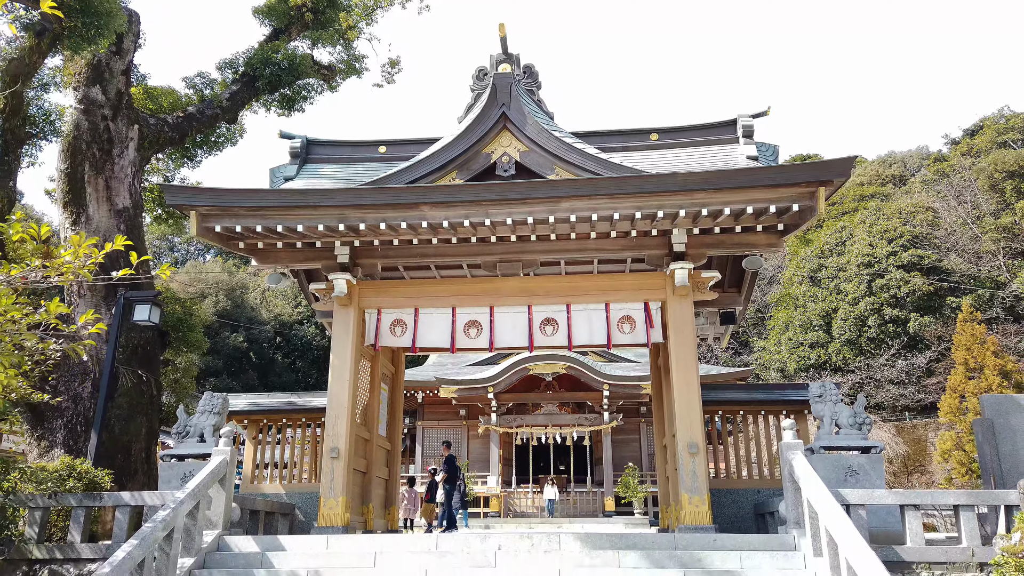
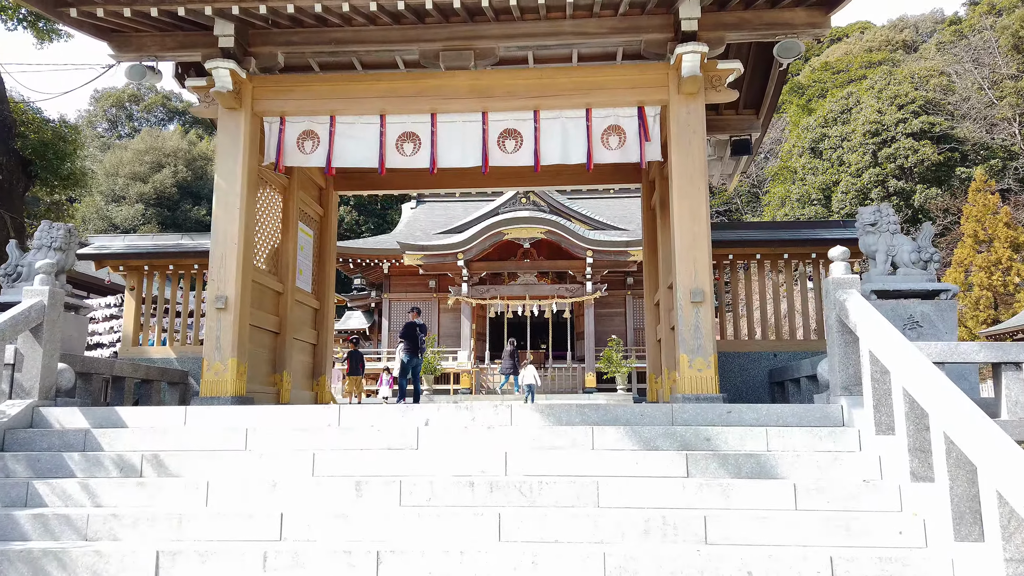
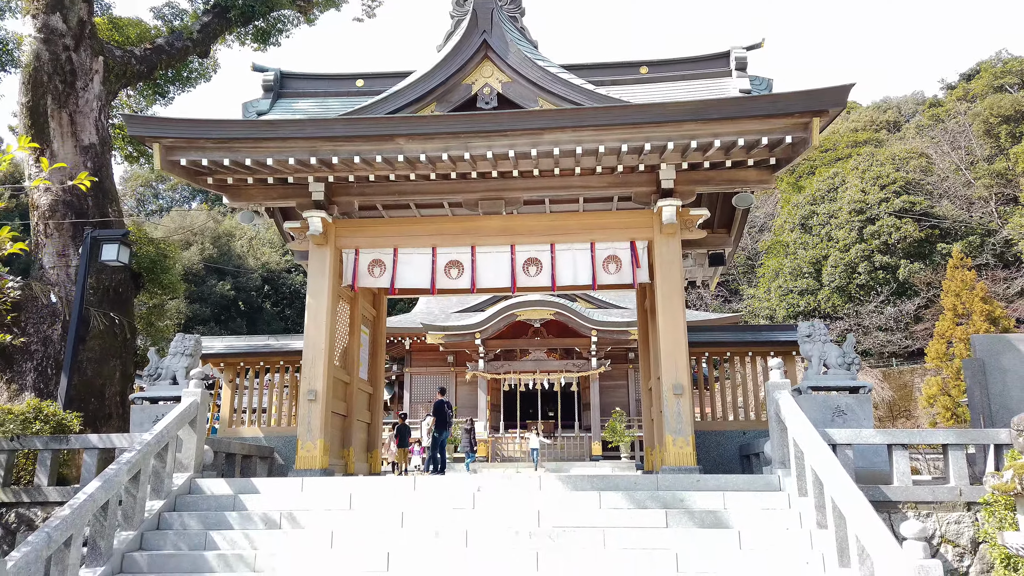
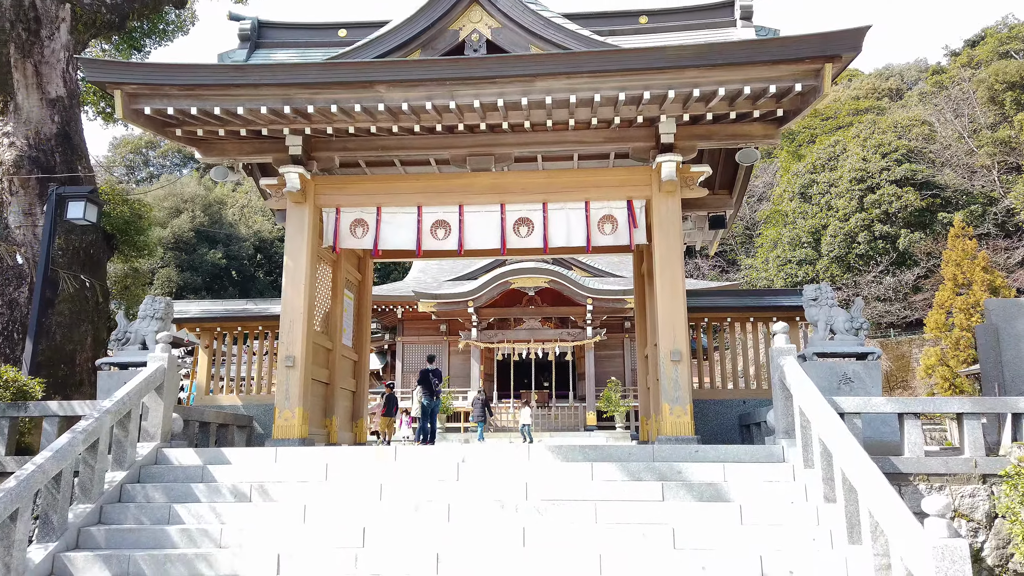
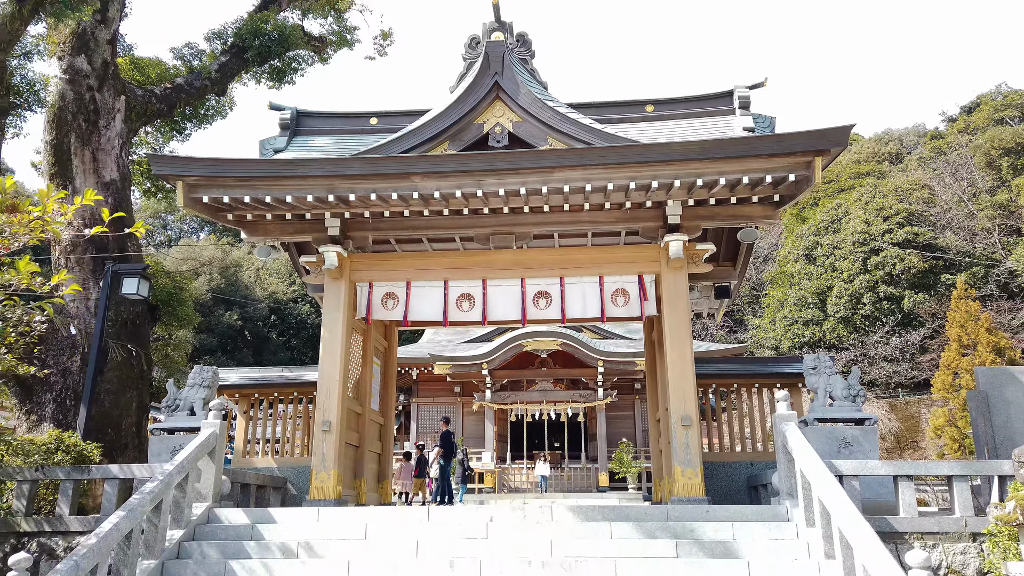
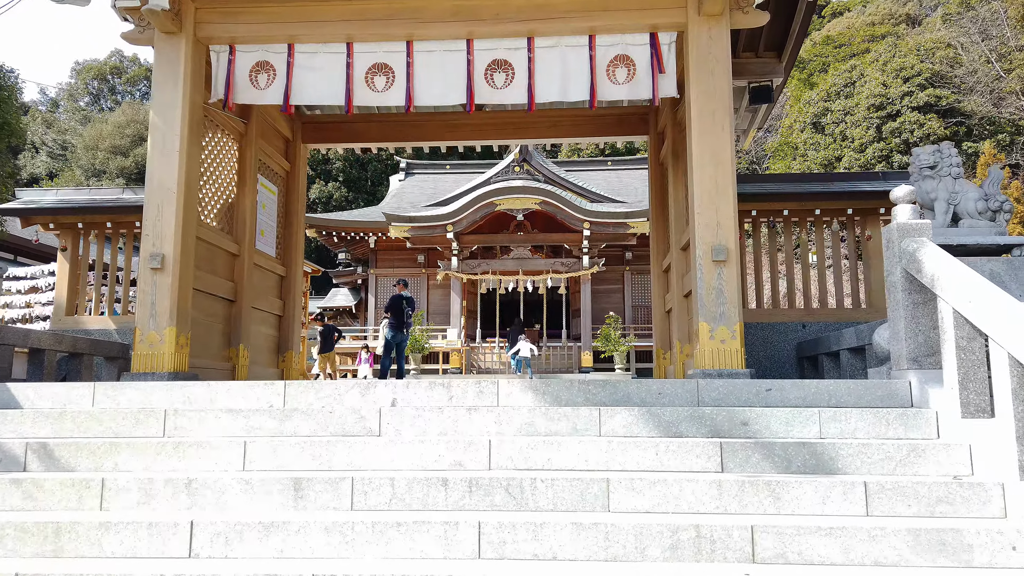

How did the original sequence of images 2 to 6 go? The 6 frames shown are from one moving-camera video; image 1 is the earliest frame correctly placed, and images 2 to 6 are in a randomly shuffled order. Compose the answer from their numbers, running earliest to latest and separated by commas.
5, 3, 4, 2, 6
